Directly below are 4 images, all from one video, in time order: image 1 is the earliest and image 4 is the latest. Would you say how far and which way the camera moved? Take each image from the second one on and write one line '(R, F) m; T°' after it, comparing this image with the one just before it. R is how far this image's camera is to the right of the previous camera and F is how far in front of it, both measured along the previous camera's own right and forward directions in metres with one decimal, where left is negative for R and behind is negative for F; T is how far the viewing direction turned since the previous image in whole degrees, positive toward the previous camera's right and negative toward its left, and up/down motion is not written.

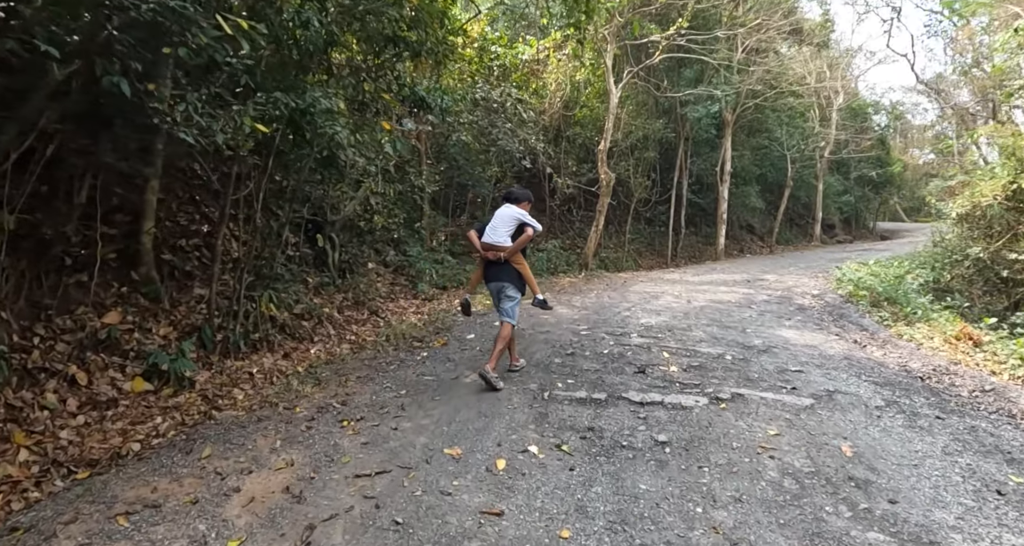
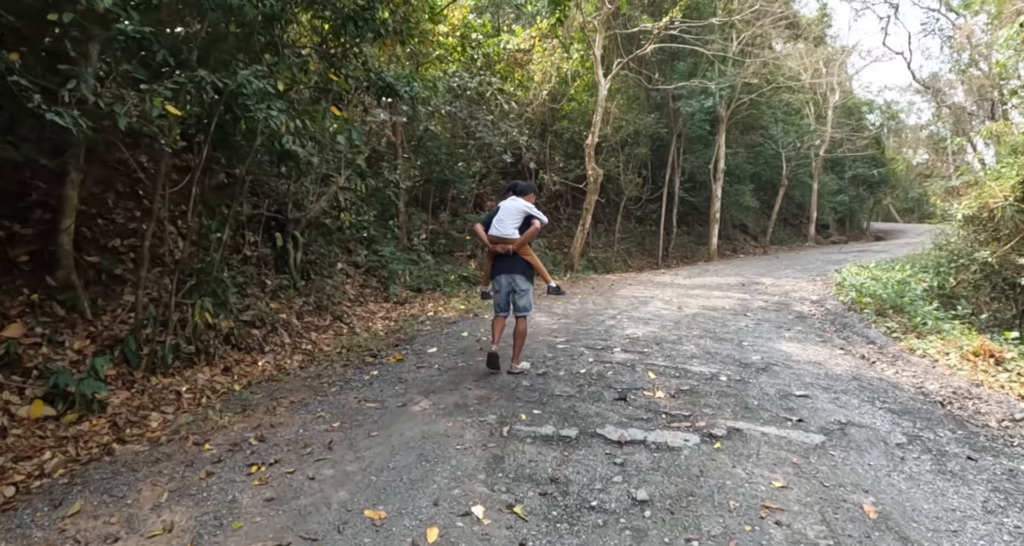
(+0.2, +0.7) m; +1°
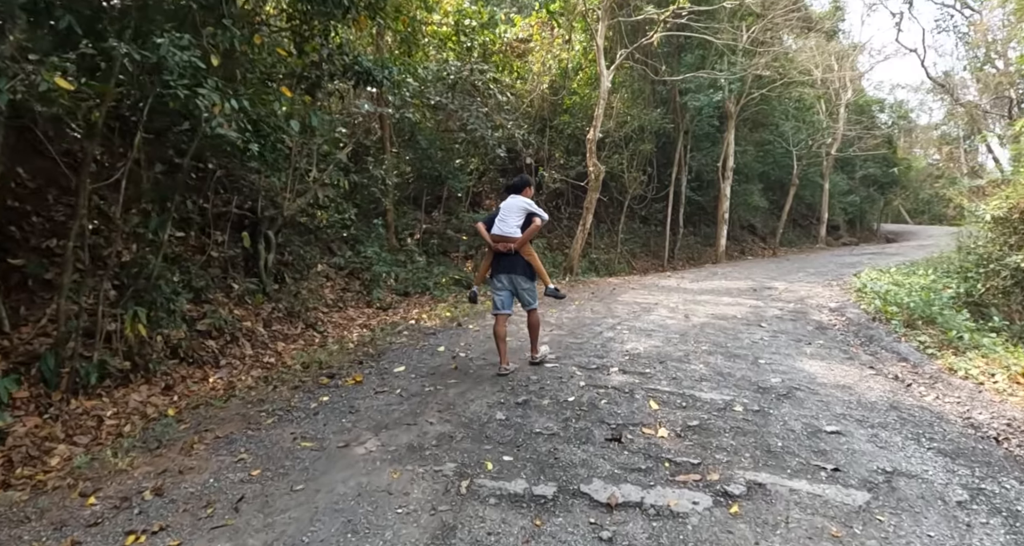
(+0.2, +0.8) m; -1°
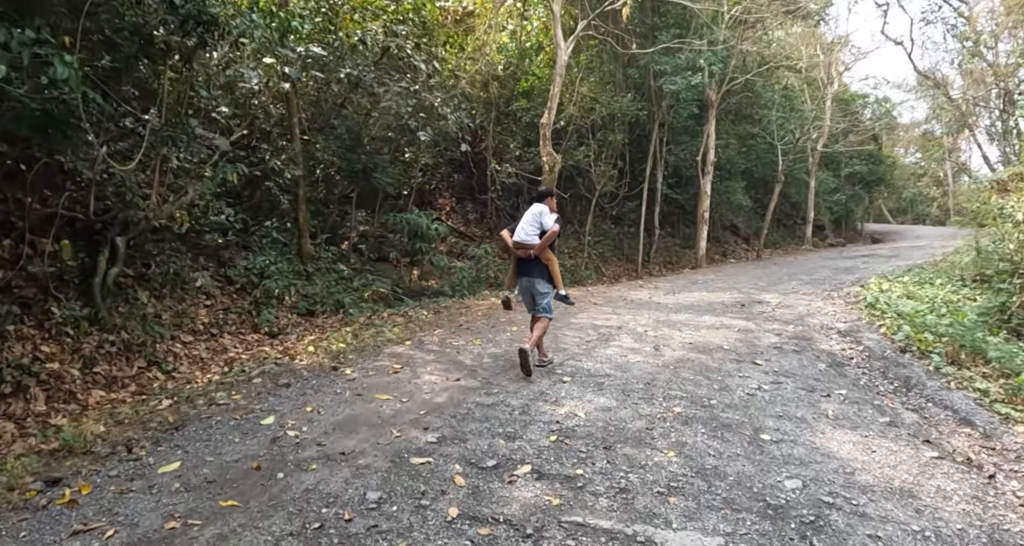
(+0.7, +1.9) m; +2°
